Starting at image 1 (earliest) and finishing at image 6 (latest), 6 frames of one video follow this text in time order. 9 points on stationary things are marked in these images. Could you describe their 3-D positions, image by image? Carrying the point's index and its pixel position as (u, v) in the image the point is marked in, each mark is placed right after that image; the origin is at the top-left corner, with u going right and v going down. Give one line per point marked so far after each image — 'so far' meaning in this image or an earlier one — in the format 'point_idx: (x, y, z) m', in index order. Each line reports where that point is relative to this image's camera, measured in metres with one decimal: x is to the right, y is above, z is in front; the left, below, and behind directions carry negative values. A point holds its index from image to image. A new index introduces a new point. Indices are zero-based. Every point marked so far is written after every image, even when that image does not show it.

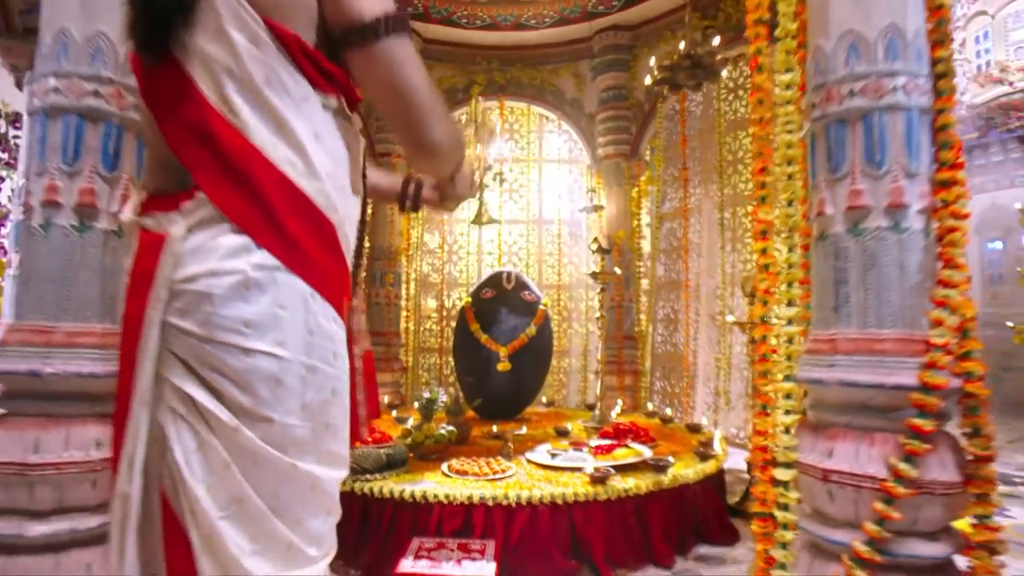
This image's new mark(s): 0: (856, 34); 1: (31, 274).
0: (+0.9, +0.6, +1.4) m
1: (-1.2, 0.0, +1.4) m
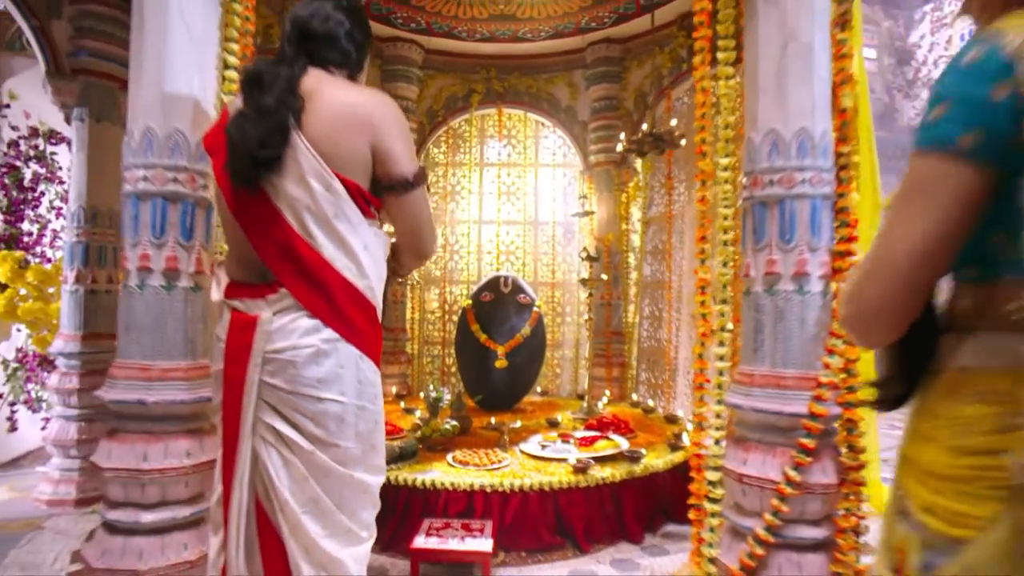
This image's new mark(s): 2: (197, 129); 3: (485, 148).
0: (+0.8, +0.5, +1.8) m
1: (-1.2, -0.1, +1.8) m
2: (-1.0, +0.5, +1.8) m
3: (-0.3, +1.5, +5.7) m
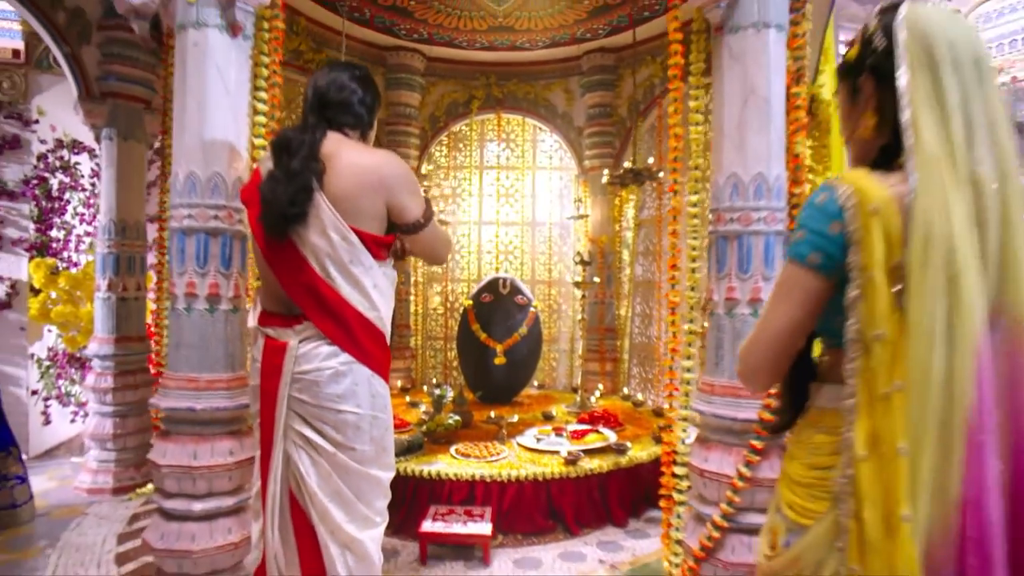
0: (+0.8, +0.4, +2.0) m
1: (-1.3, -0.2, +2.1) m
2: (-1.1, +0.5, +2.1) m
3: (-0.3, +1.5, +5.9) m
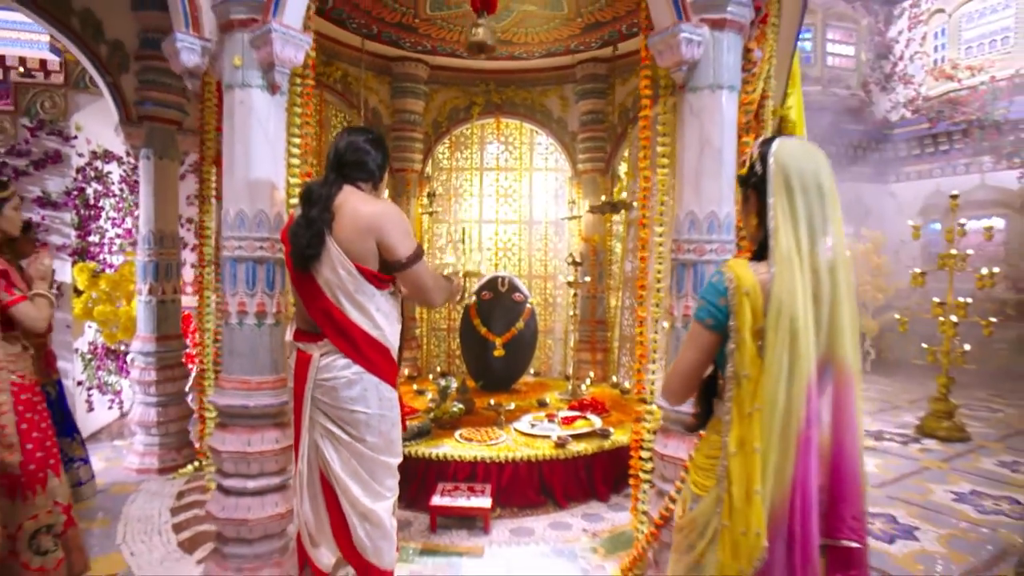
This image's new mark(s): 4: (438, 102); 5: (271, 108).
0: (+0.8, +0.3, +2.5) m
1: (-1.3, -0.3, +2.5) m
2: (-1.1, +0.4, +2.5) m
3: (-0.3, +1.5, +6.3) m
4: (-0.8, +2.1, +6.2) m
5: (-1.1, +0.8, +2.5) m
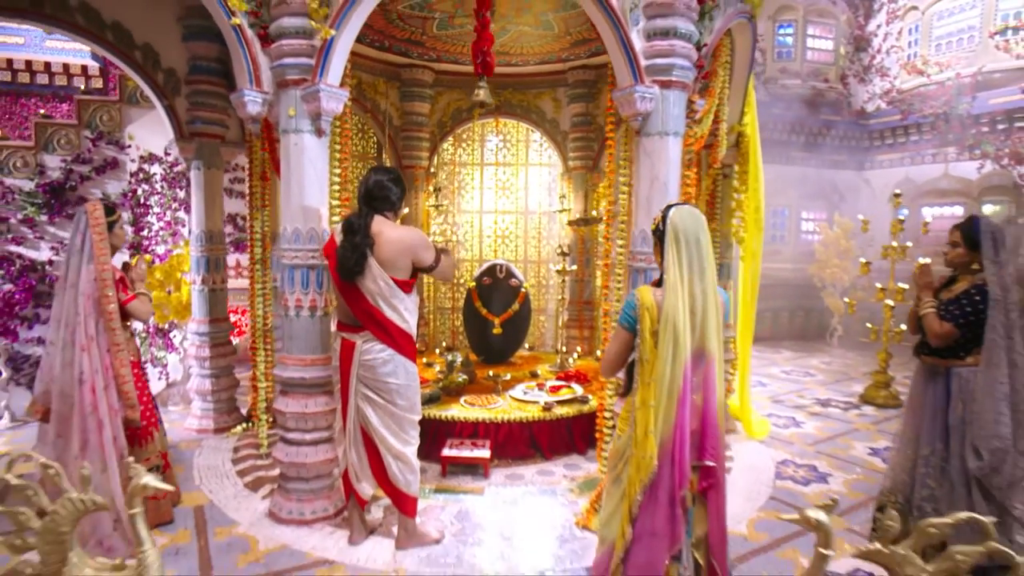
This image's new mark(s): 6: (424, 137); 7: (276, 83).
0: (+0.8, +0.3, +3.2) m
1: (-1.3, -0.3, +3.3) m
2: (-1.1, +0.4, +3.3) m
3: (-0.4, +1.7, +7.0) m
4: (-0.9, +2.3, +6.8) m
5: (-1.1, +0.8, +3.2) m
6: (-1.1, +1.8, +6.6) m
7: (-1.4, +1.2, +3.2) m
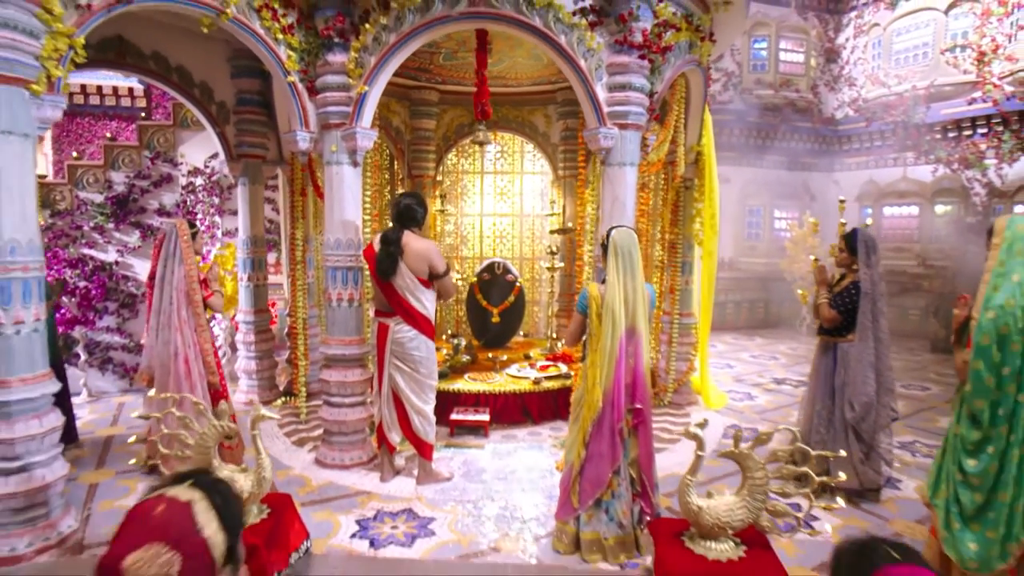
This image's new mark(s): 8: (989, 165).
0: (+0.7, +0.4, +4.1) m
1: (-1.4, -0.2, +4.2) m
2: (-1.2, +0.4, +4.2) m
3: (-0.4, +1.8, +7.8) m
4: (-0.9, +2.3, +7.7) m
5: (-1.2, +0.8, +4.1) m
6: (-1.1, +1.9, +7.5) m
7: (-1.4, +1.2, +4.1) m
8: (+7.3, +1.9, +8.4) m
